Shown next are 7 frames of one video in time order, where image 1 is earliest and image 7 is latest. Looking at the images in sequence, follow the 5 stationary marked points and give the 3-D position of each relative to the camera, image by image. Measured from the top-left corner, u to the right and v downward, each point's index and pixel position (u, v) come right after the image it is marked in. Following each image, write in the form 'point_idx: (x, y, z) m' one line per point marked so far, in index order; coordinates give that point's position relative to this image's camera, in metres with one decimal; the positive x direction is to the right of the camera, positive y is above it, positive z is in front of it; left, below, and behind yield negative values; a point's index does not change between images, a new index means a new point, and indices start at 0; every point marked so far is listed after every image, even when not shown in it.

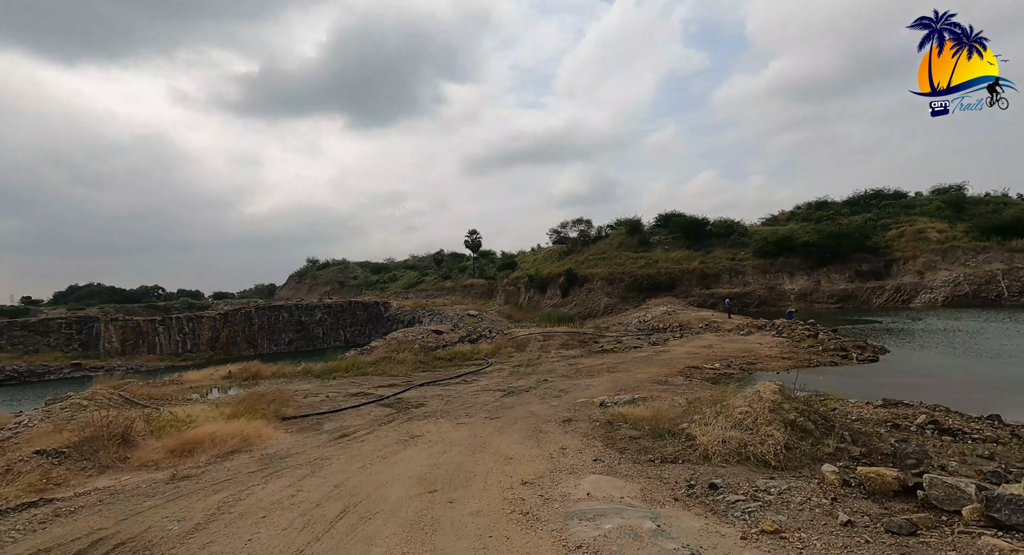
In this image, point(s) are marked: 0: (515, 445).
0: (0.0, -2.0, +5.8) m
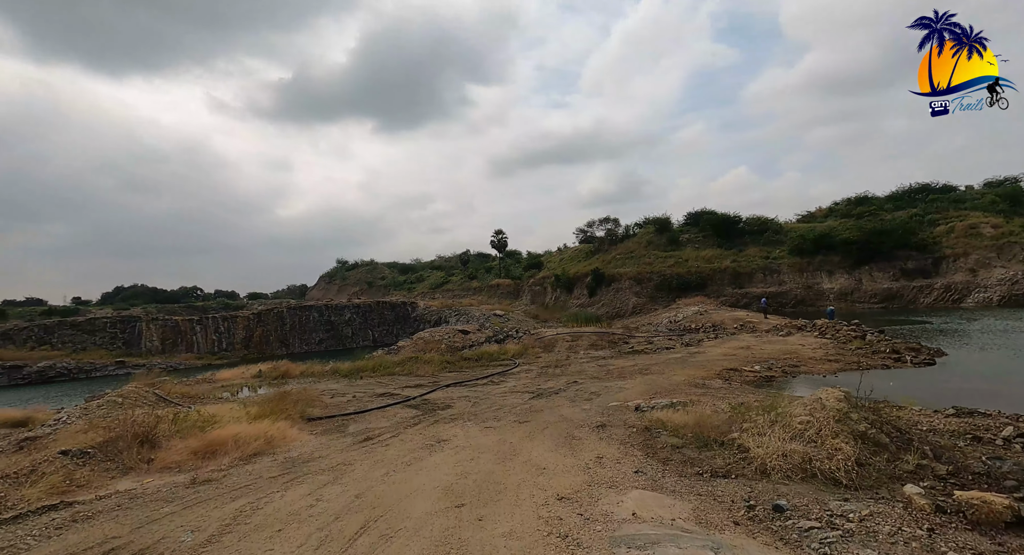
0: (+0.4, -2.0, +5.4) m
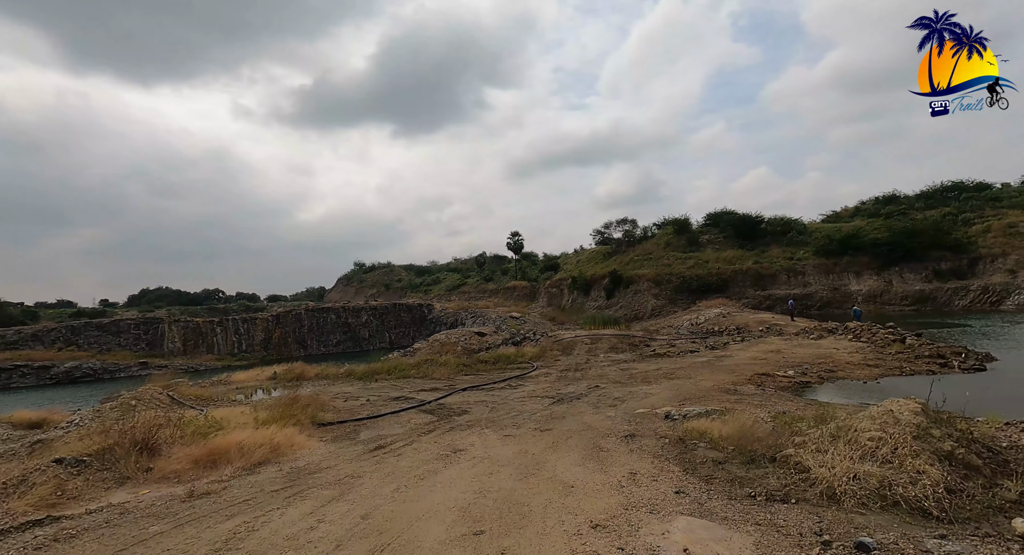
0: (+0.6, -2.0, +4.9) m
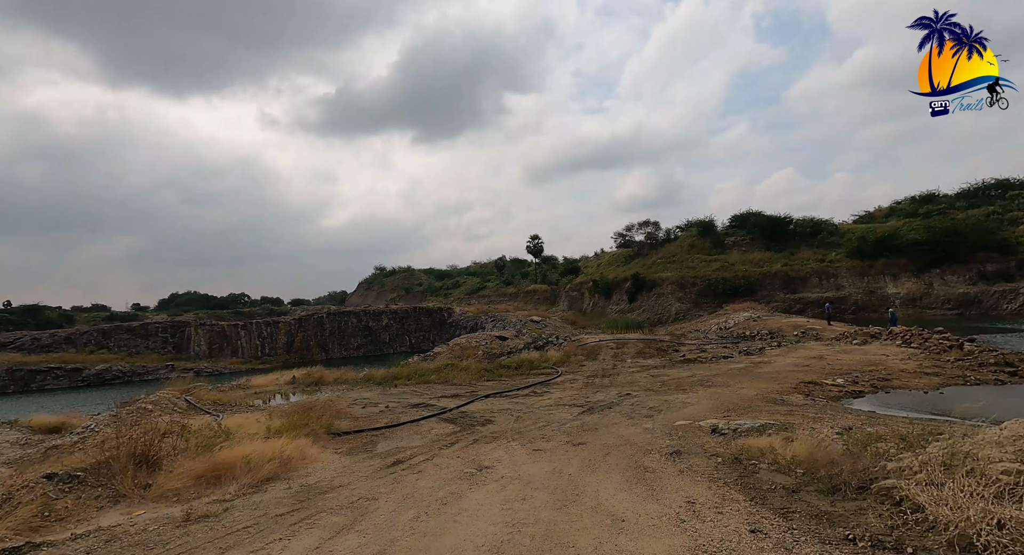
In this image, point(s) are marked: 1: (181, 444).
0: (+0.9, -1.9, +4.3) m
1: (-4.2, -2.1, +6.0) m
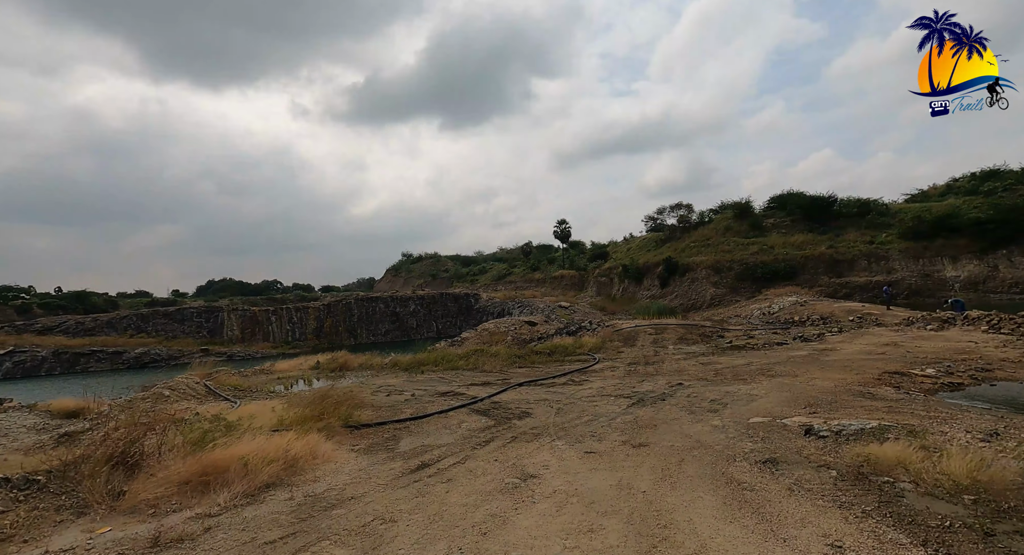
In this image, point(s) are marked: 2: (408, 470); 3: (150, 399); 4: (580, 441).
0: (+1.4, -1.6, +3.1) m
1: (-3.7, -1.8, +5.2) m
2: (-1.1, -2.0, +5.0) m
3: (-8.4, -2.8, +11.0) m
4: (+0.8, -2.0, +5.9) m
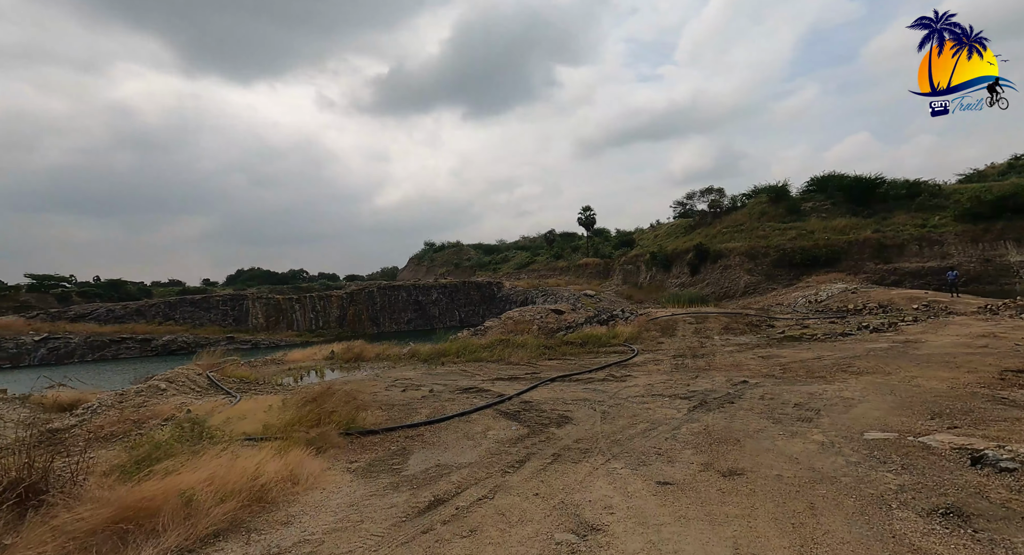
0: (+1.6, -1.4, +1.6) m
1: (-3.3, -1.5, +3.9) m
2: (-0.7, -1.7, +3.6) m
3: (-7.7, -2.4, +10.0) m
4: (+1.2, -1.7, +4.5) m
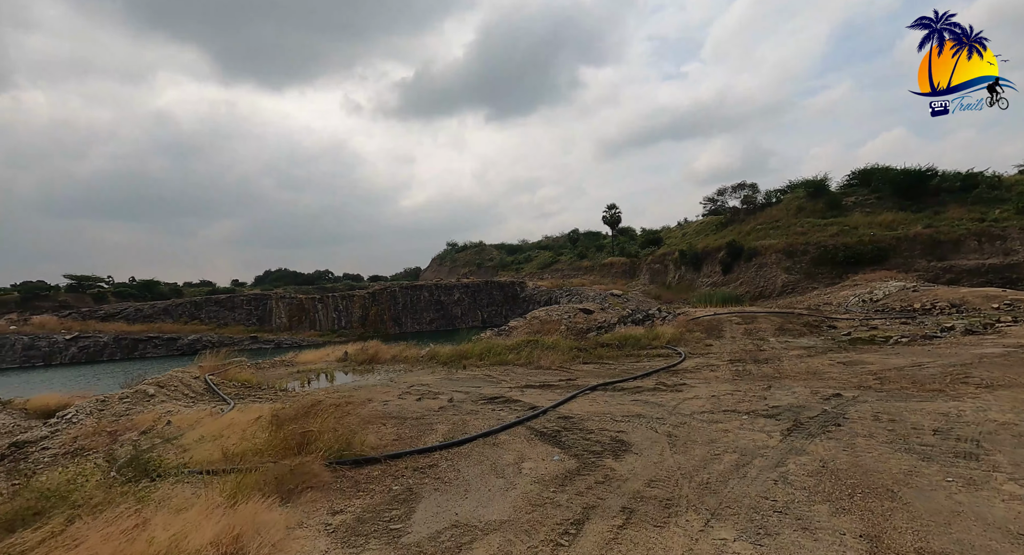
0: (+1.8, -1.2, 0.0) m
1: (-3.0, -1.3, +2.6) m
2: (-0.4, -1.5, +2.1) m
3: (-7.2, -2.2, +8.8) m
4: (+1.6, -1.5, +2.9) m
